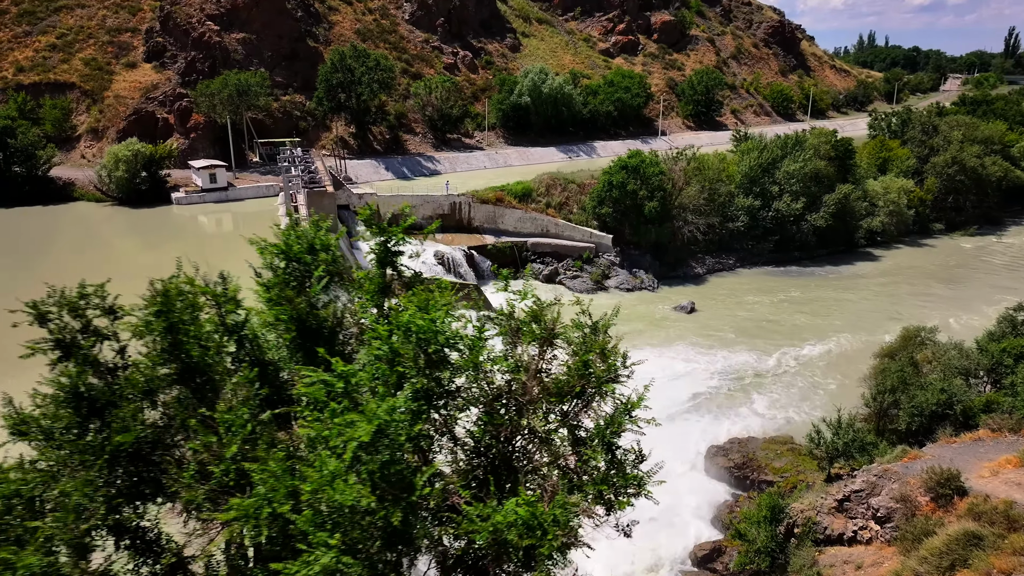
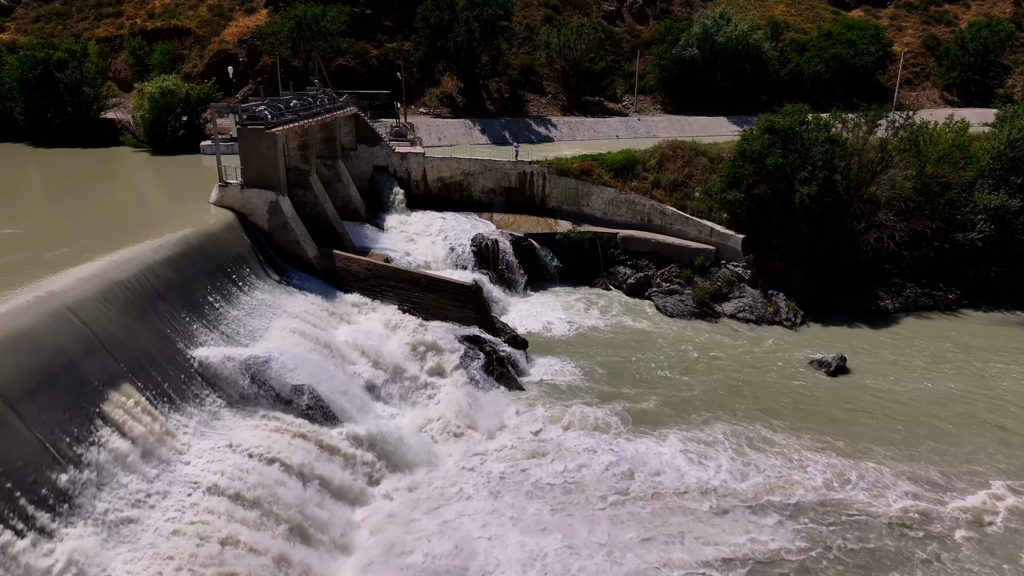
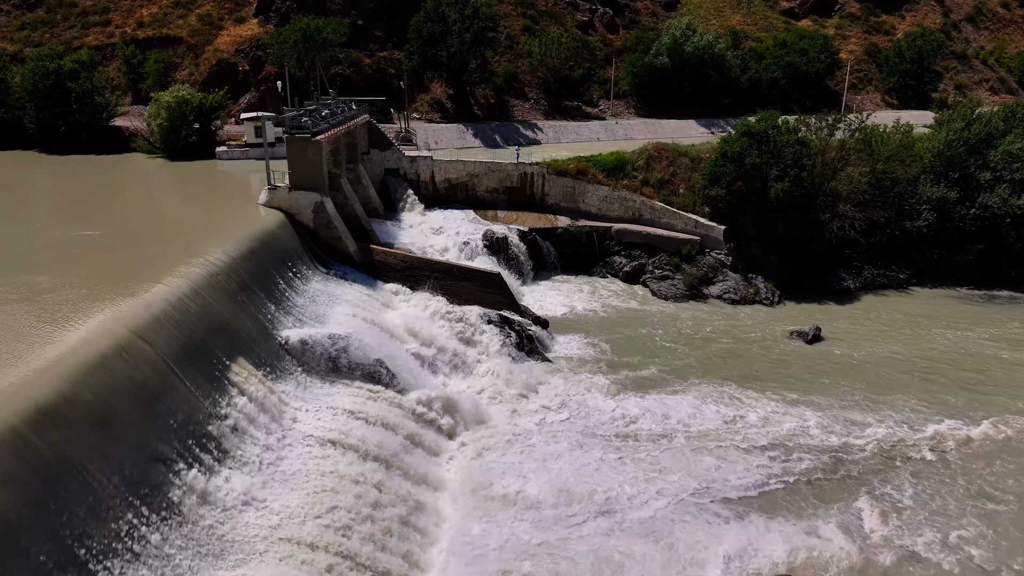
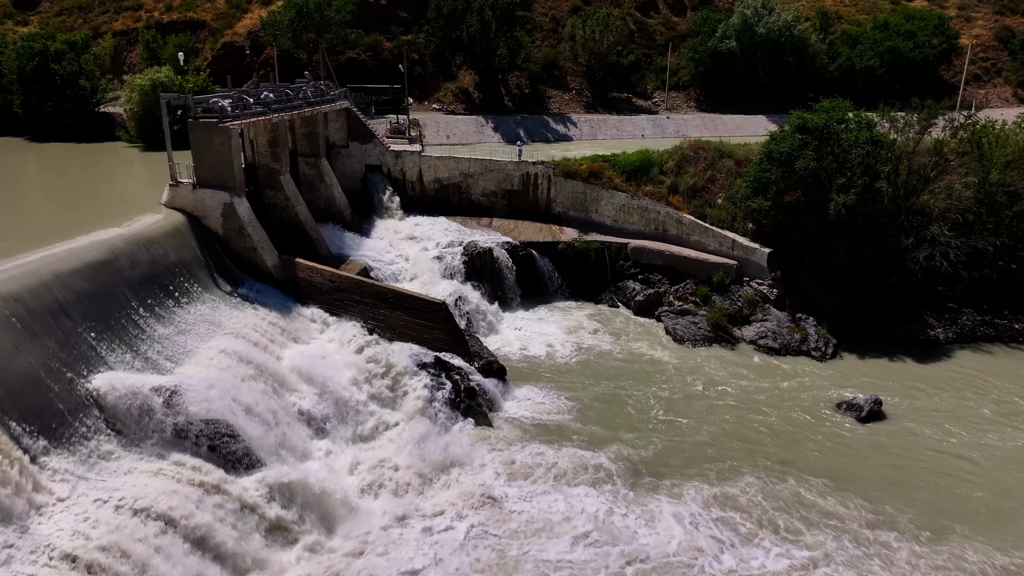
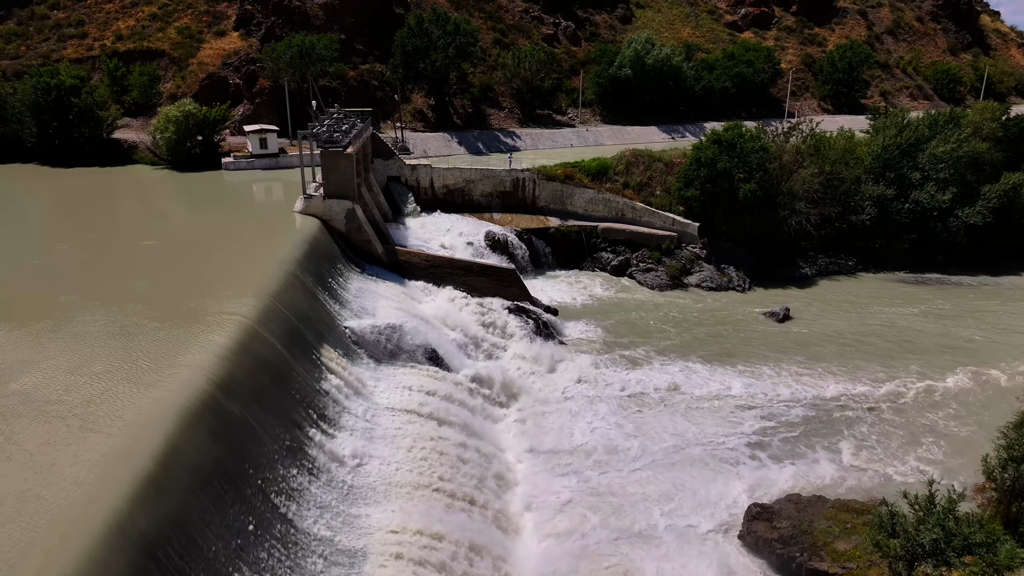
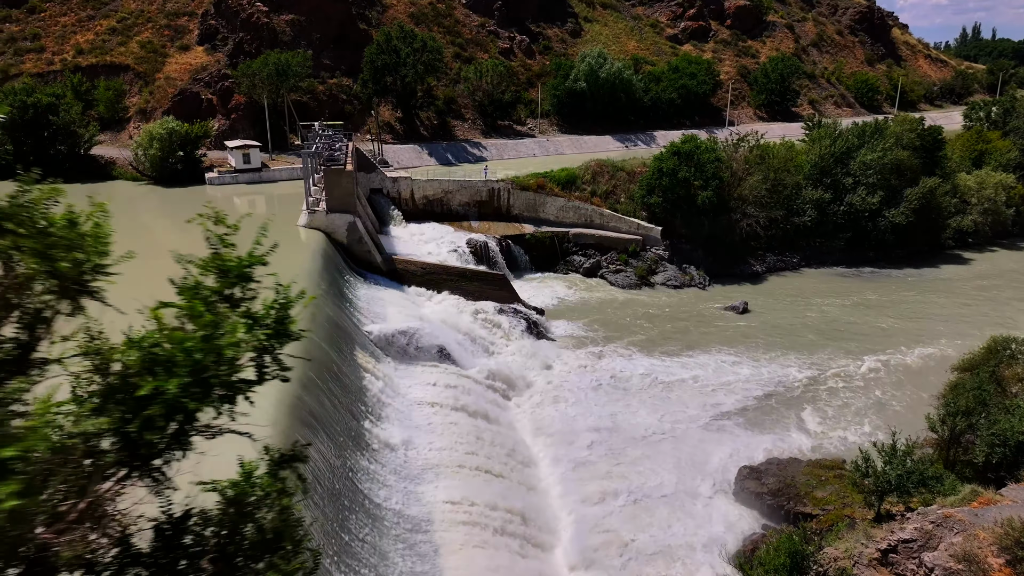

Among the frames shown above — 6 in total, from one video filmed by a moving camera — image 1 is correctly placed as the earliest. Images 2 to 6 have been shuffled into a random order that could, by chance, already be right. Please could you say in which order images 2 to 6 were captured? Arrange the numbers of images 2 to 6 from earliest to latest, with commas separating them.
6, 5, 3, 2, 4
